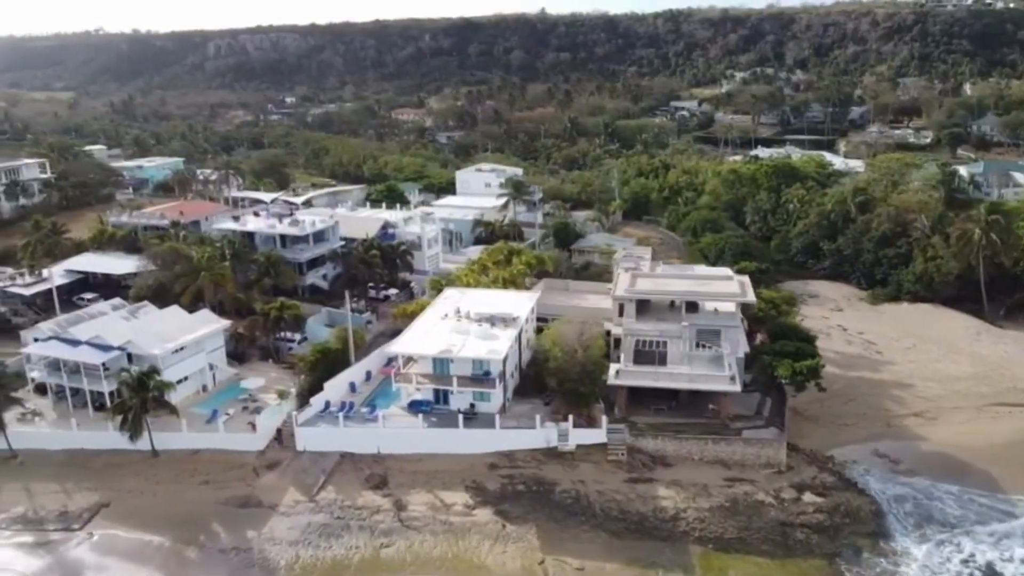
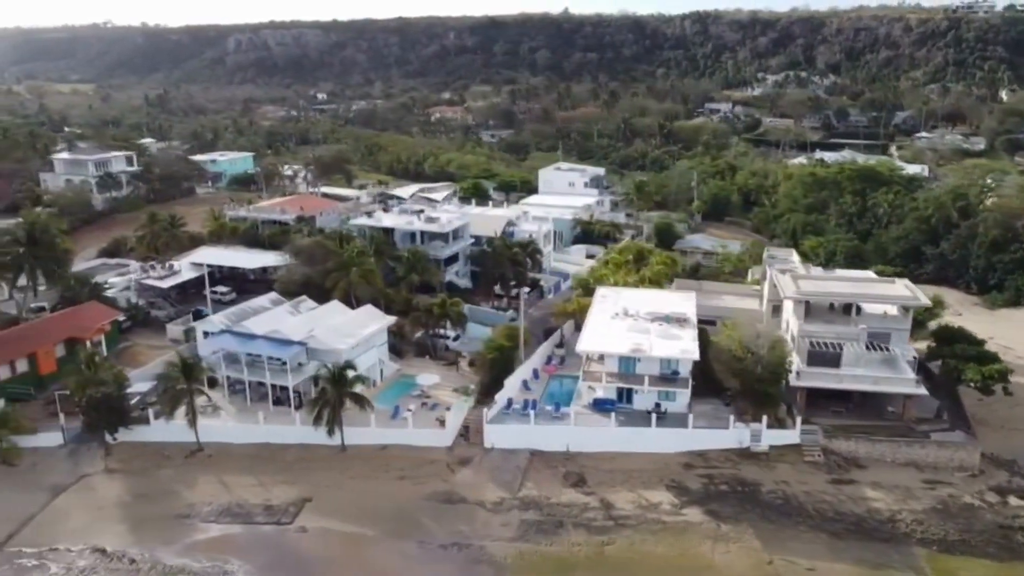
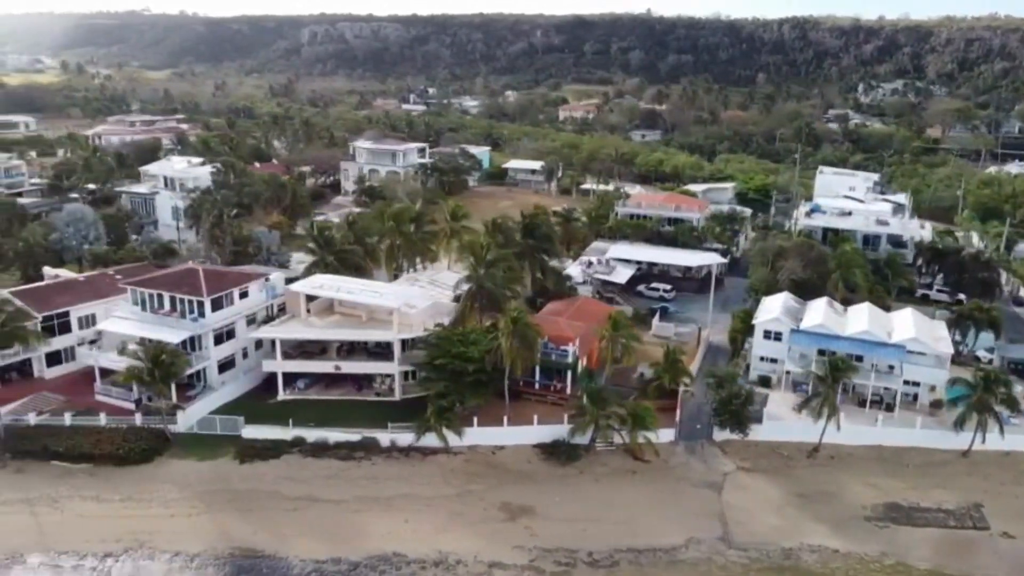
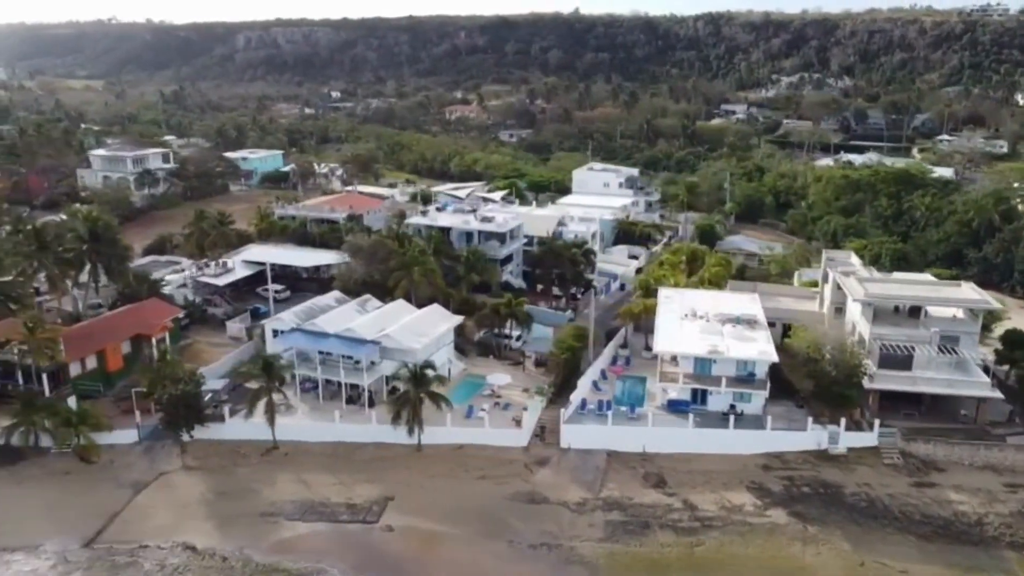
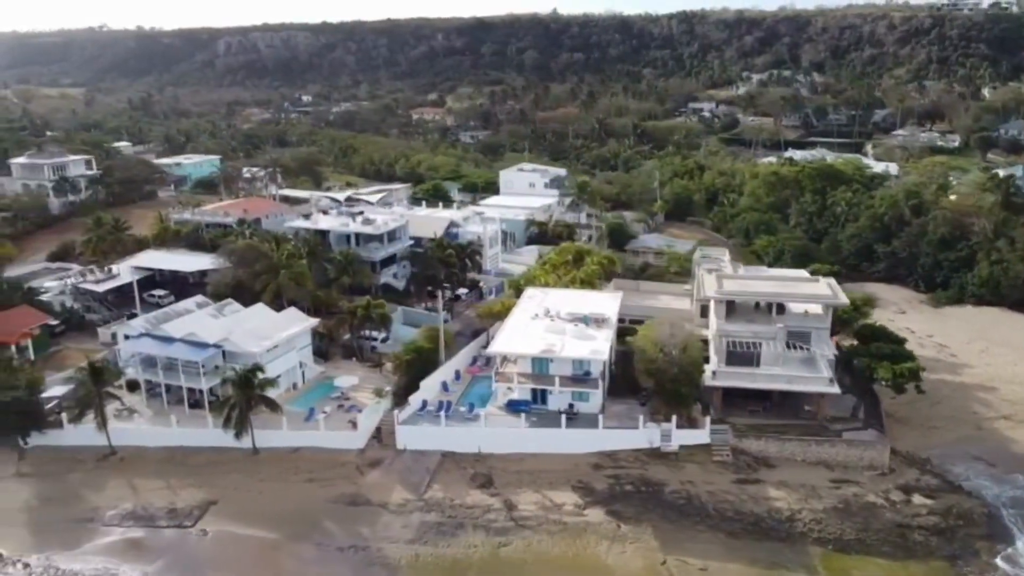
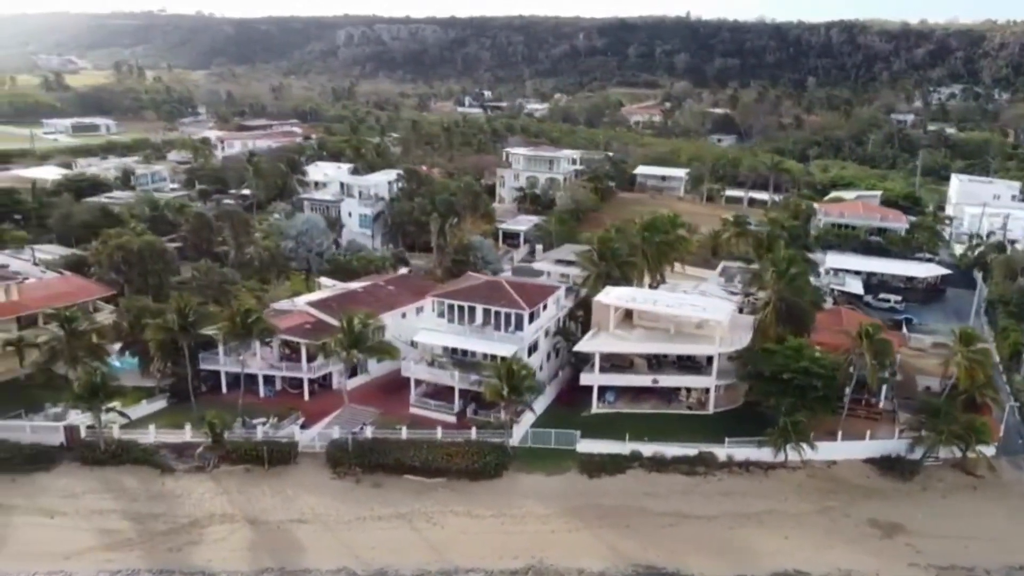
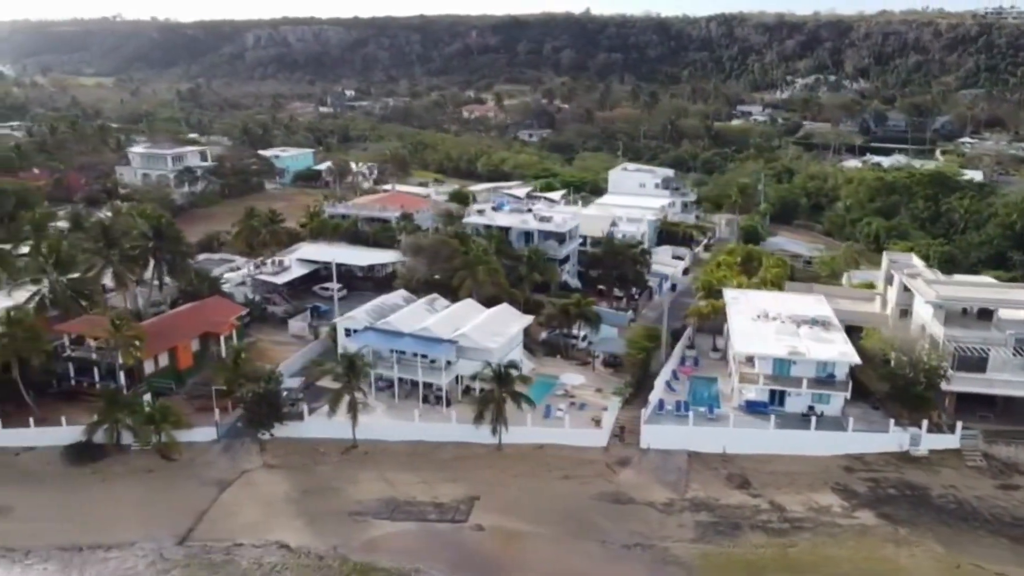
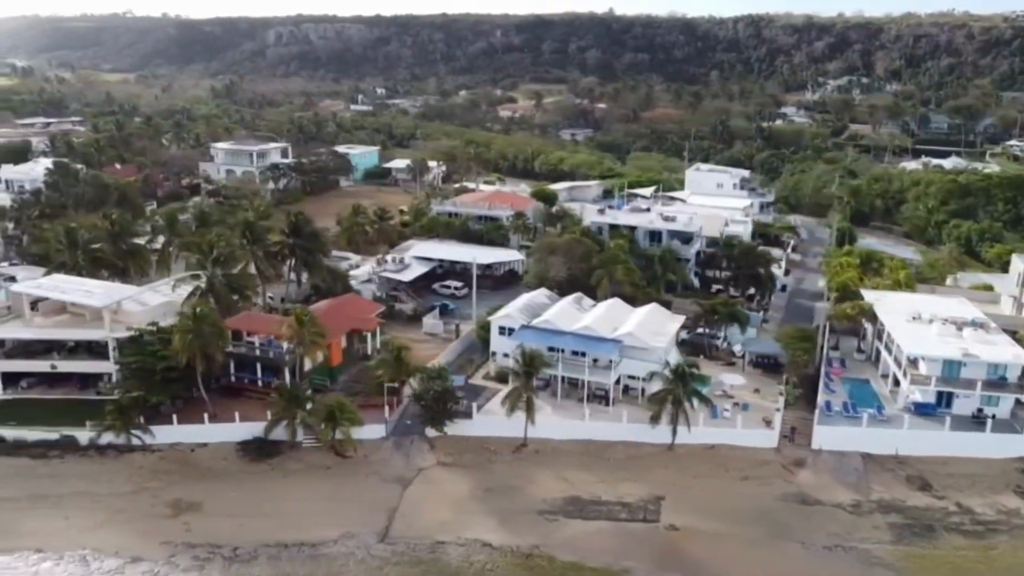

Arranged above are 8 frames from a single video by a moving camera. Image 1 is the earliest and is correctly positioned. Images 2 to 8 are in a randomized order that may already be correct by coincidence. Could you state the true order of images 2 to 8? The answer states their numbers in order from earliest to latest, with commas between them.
5, 2, 4, 7, 8, 3, 6
